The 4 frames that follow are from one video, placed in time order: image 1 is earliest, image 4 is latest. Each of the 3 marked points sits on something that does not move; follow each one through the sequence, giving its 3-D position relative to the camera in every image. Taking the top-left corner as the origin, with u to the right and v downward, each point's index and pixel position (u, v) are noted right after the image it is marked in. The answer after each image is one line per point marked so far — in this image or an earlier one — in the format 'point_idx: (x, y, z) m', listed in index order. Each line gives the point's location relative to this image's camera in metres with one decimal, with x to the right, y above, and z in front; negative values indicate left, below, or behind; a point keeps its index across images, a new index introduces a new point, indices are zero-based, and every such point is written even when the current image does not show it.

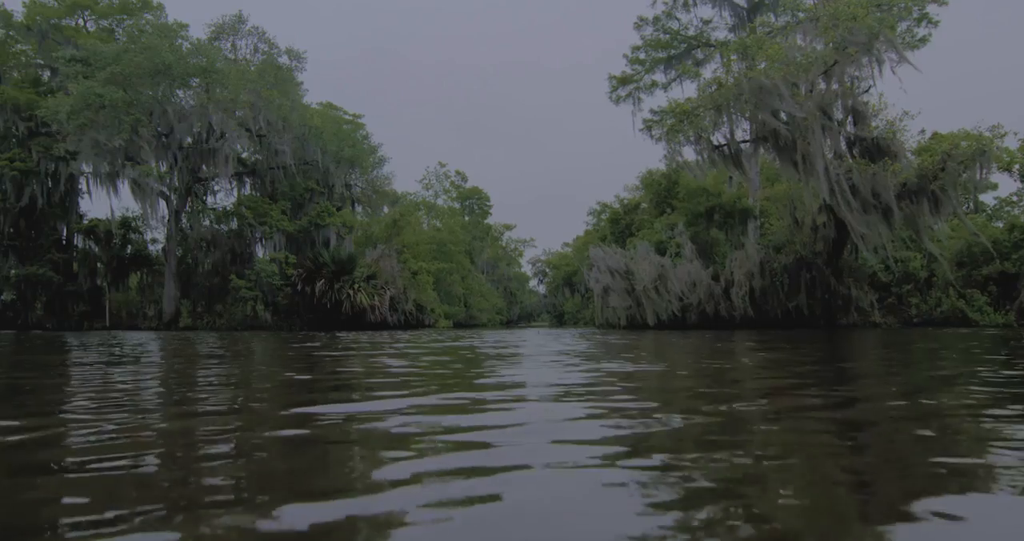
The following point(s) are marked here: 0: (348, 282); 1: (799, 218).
0: (-4.4, -0.3, +19.7) m
1: (+6.6, +1.2, +16.9) m
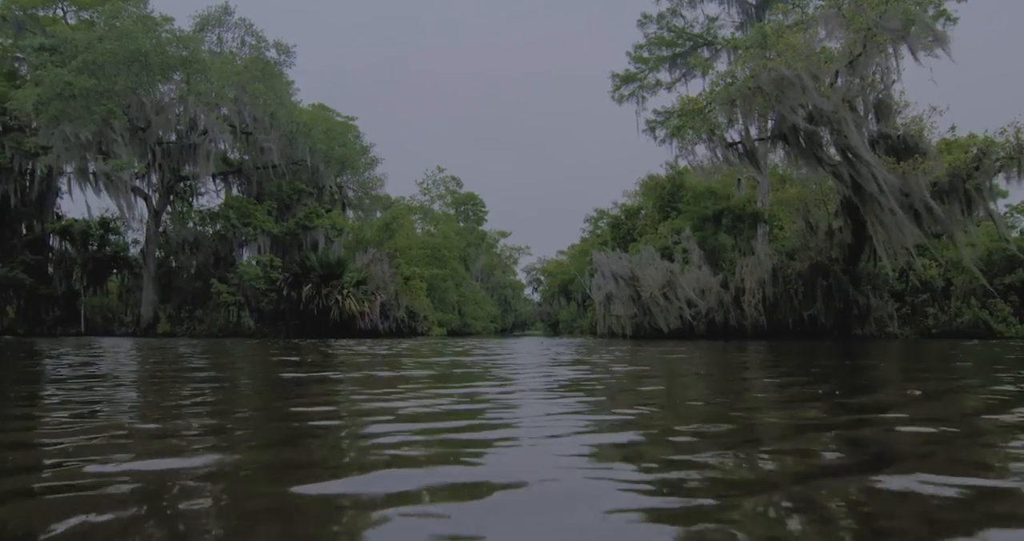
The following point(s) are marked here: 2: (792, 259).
0: (-4.4, -0.4, +18.7) m
1: (+6.5, +1.0, +16.0) m
2: (+6.1, +0.2, +16.0) m
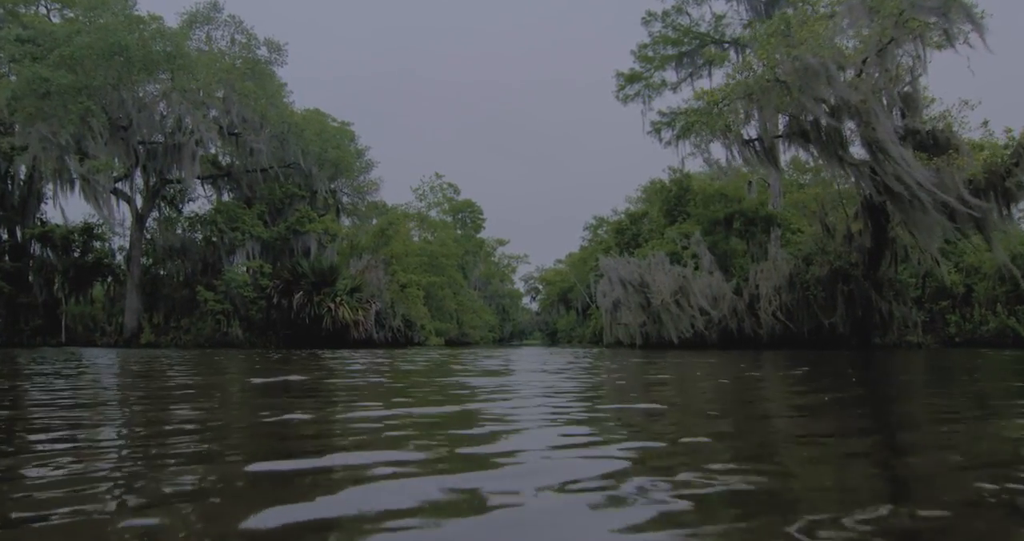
0: (-4.4, -0.6, +17.8) m
1: (+6.6, +0.9, +15.2) m
2: (+6.1, +0.1, +15.2) m
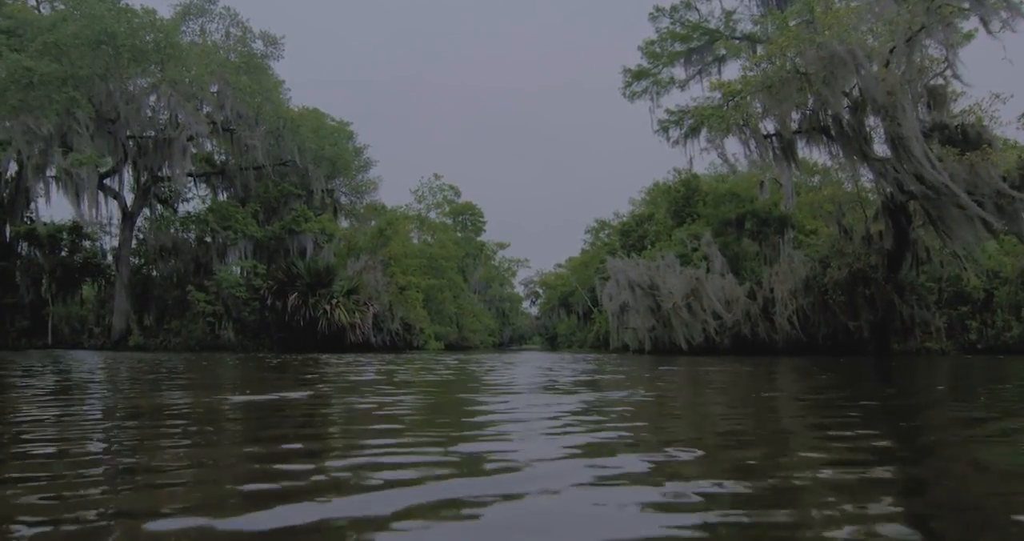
0: (-4.3, -0.6, +17.1) m
1: (+6.6, +0.9, +14.6) m
2: (+6.2, +0.1, +14.5) m
